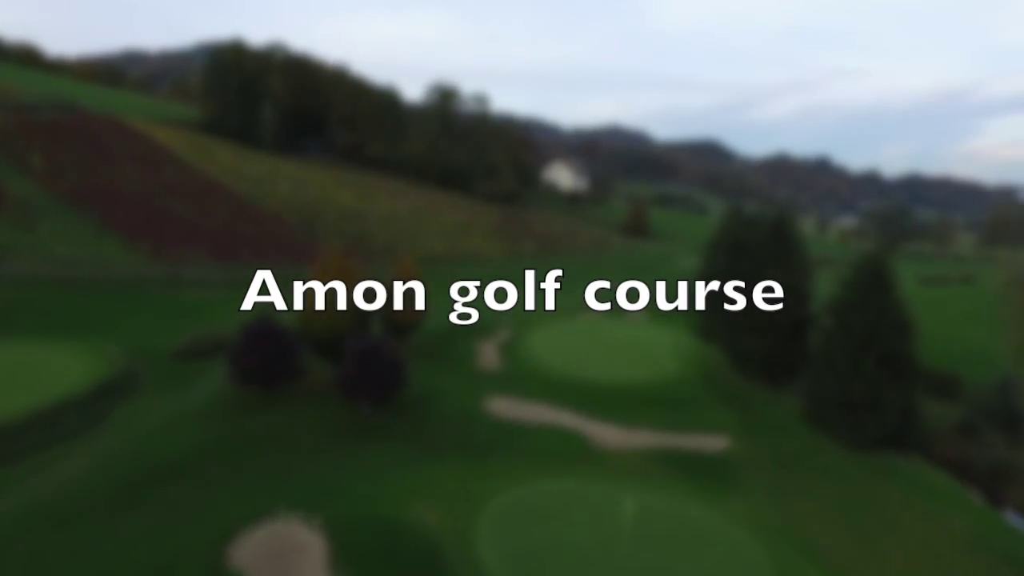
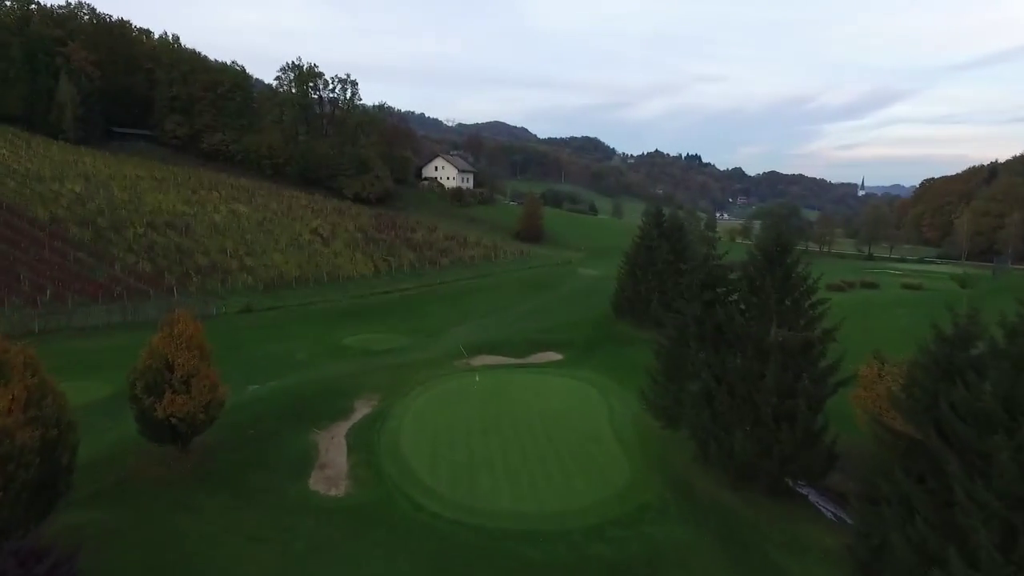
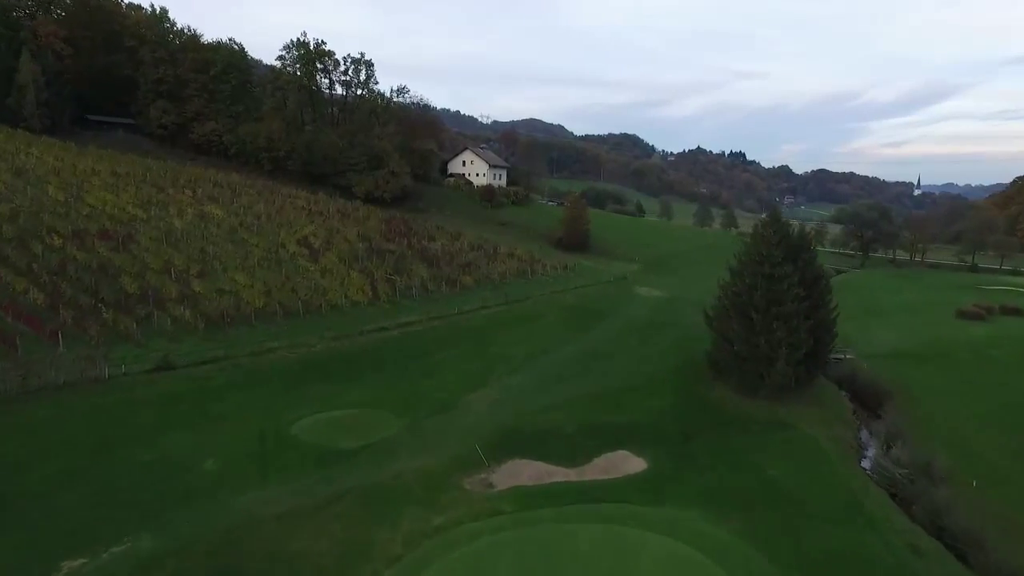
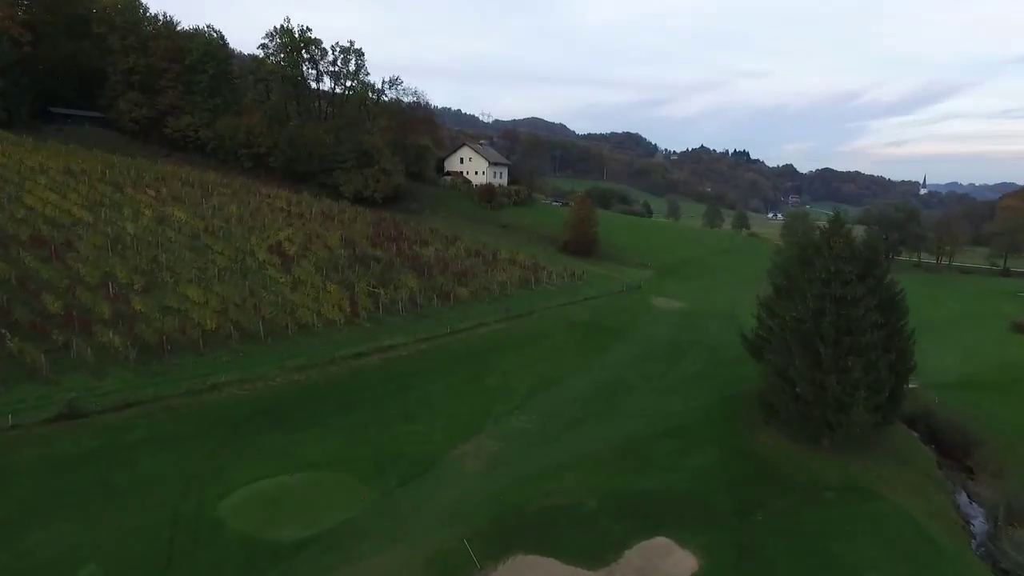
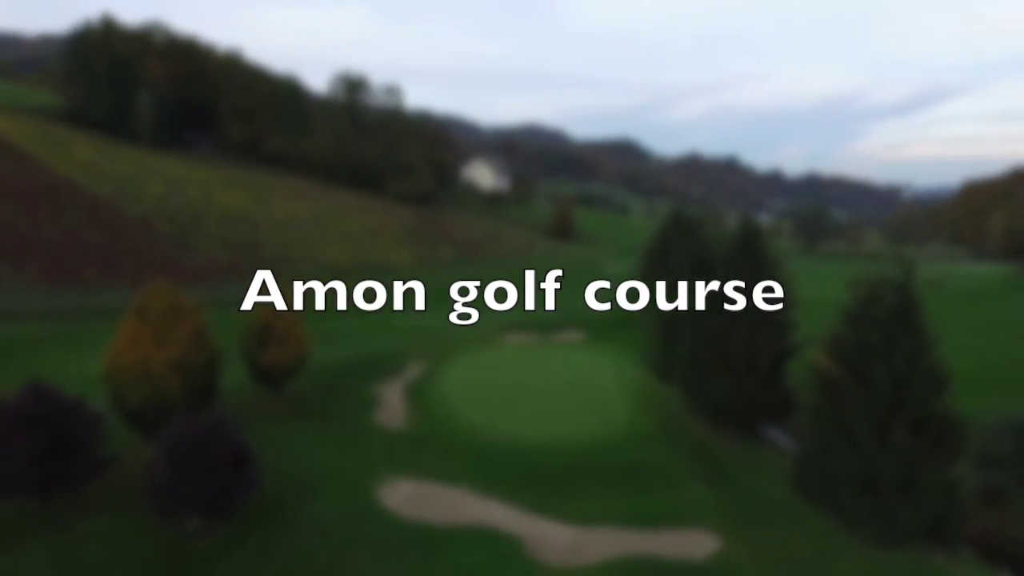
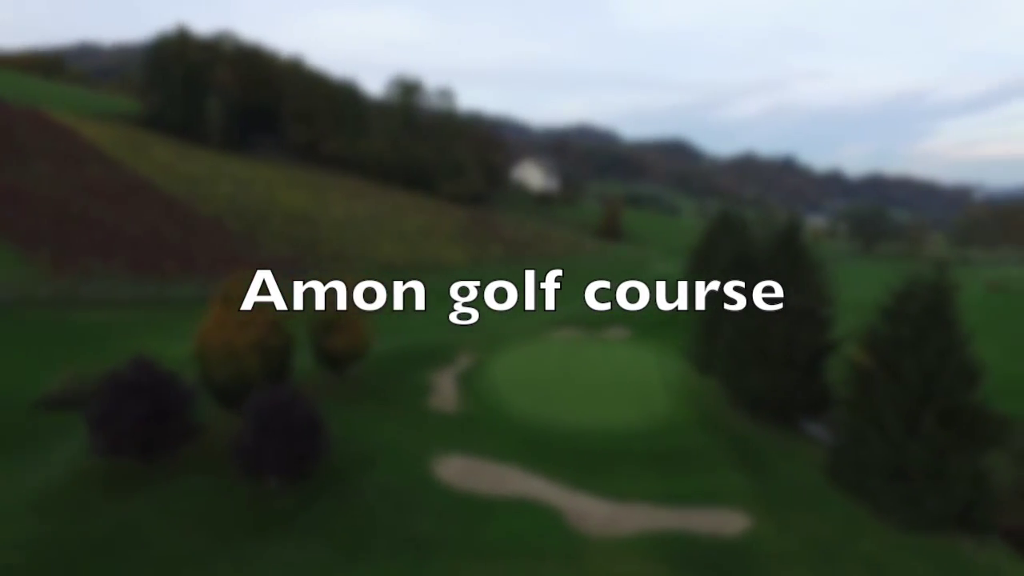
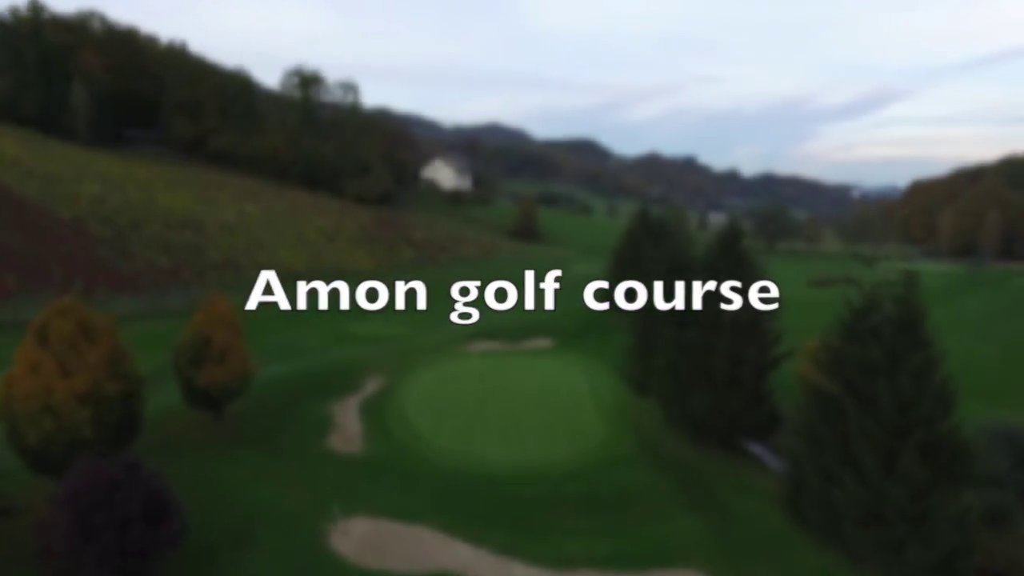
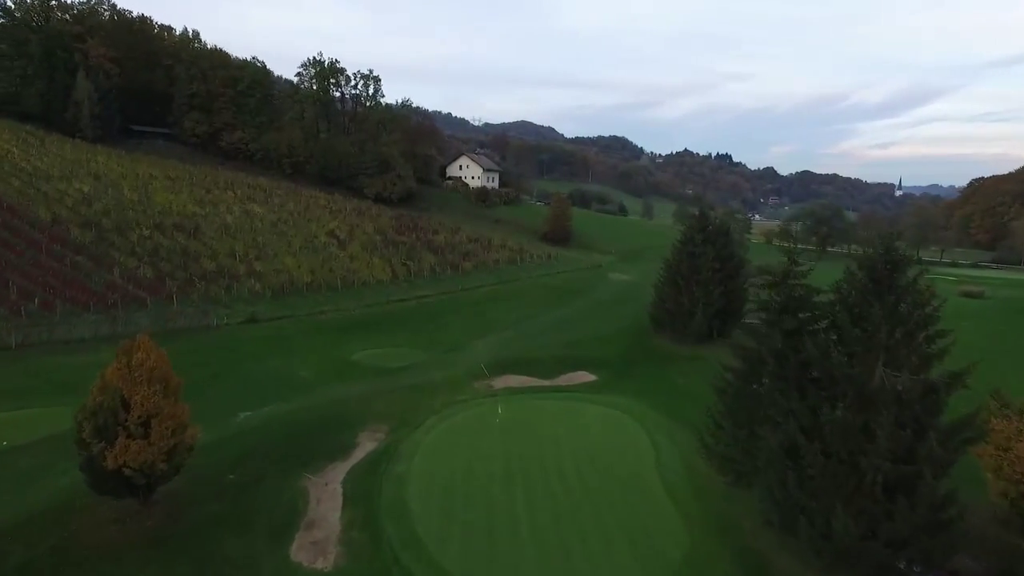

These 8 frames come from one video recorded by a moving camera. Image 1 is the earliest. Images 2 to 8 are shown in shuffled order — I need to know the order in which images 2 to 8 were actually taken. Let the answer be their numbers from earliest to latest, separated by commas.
6, 5, 7, 2, 8, 3, 4
